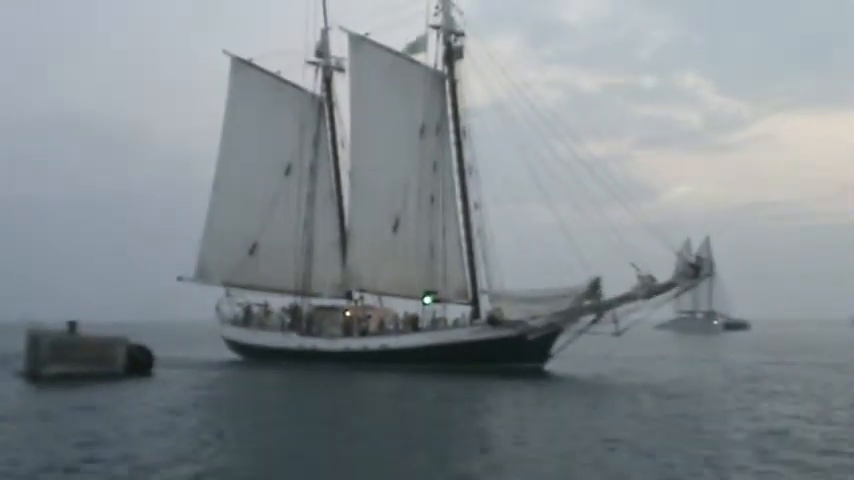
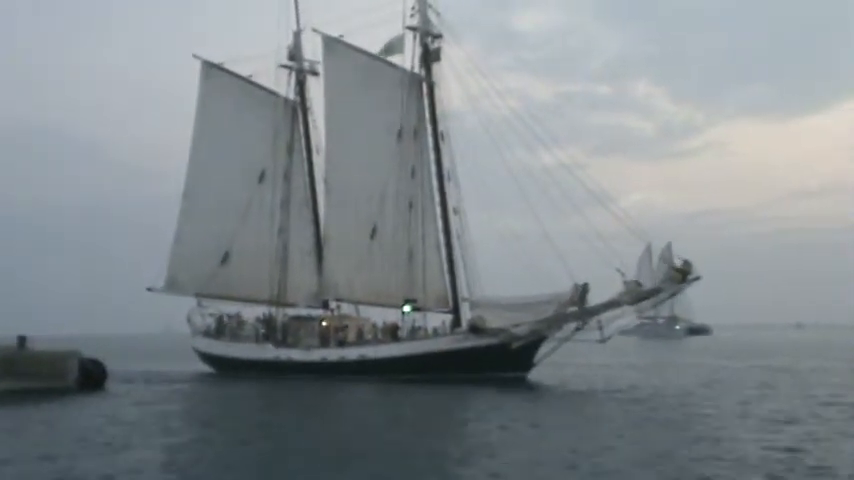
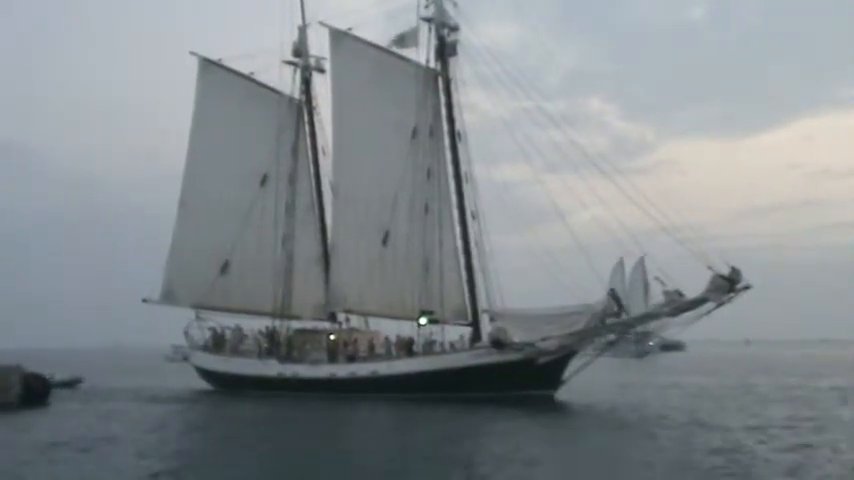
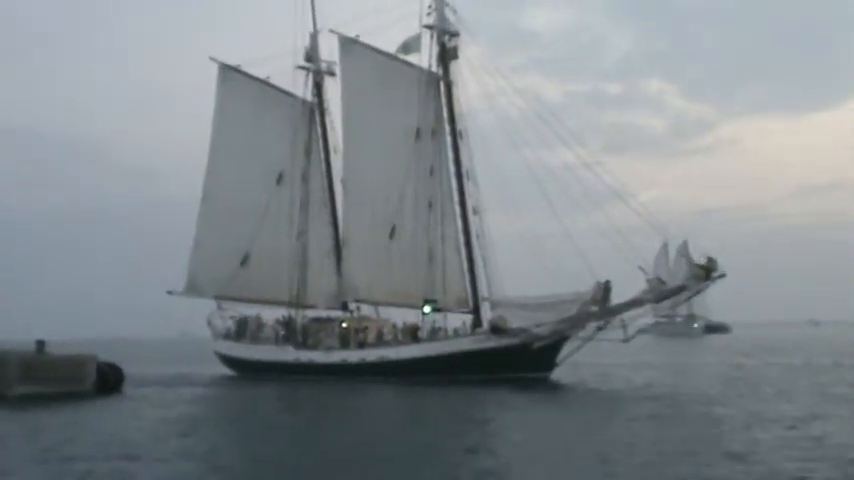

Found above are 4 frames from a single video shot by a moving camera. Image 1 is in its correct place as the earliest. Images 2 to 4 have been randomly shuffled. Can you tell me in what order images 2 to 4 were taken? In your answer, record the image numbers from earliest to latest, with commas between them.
2, 4, 3
